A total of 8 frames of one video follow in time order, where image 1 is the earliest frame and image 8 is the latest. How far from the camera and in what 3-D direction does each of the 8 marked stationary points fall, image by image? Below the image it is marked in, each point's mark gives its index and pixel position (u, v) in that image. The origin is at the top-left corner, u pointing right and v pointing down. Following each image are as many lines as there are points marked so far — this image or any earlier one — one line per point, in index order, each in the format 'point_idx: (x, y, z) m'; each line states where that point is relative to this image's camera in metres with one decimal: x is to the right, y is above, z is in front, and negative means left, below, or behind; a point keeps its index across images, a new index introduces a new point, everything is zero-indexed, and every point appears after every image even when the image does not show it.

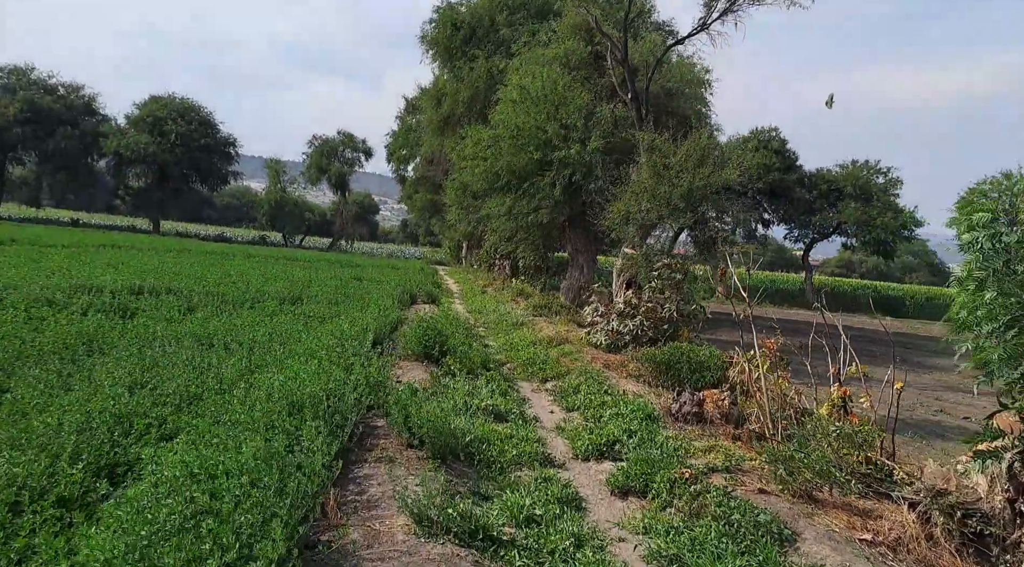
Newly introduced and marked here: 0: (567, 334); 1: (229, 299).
0: (+1.2, -1.1, +18.7) m
1: (-5.6, -0.5, +17.7) m
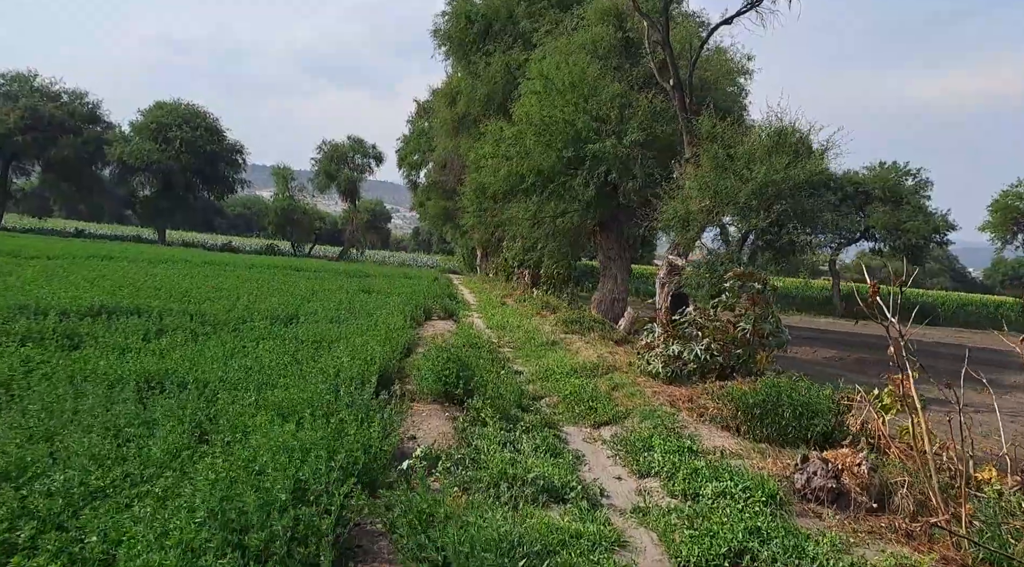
0: (+1.8, -1.3, +15.7) m
1: (-5.0, -0.8, +14.8) m
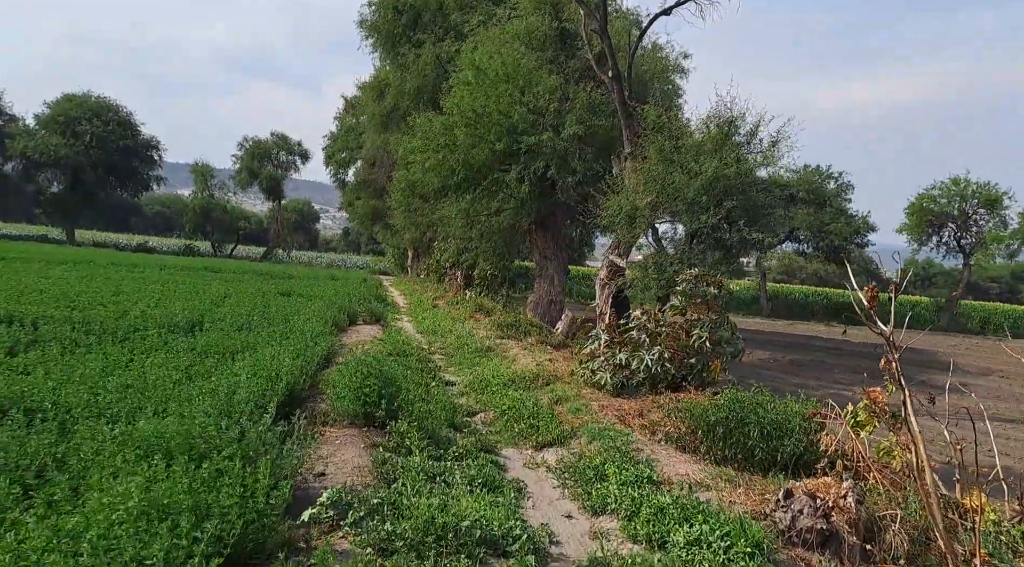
0: (+0.7, -1.4, +14.5) m
1: (-6.1, -0.8, +13.0) m
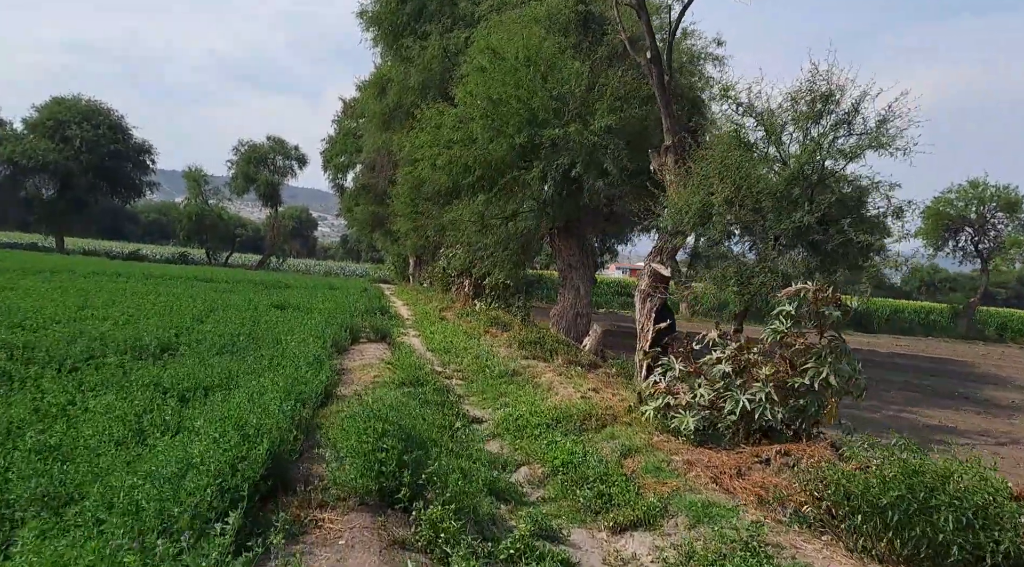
0: (+1.2, -1.6, +11.9) m
1: (-5.5, -1.0, +10.4) m
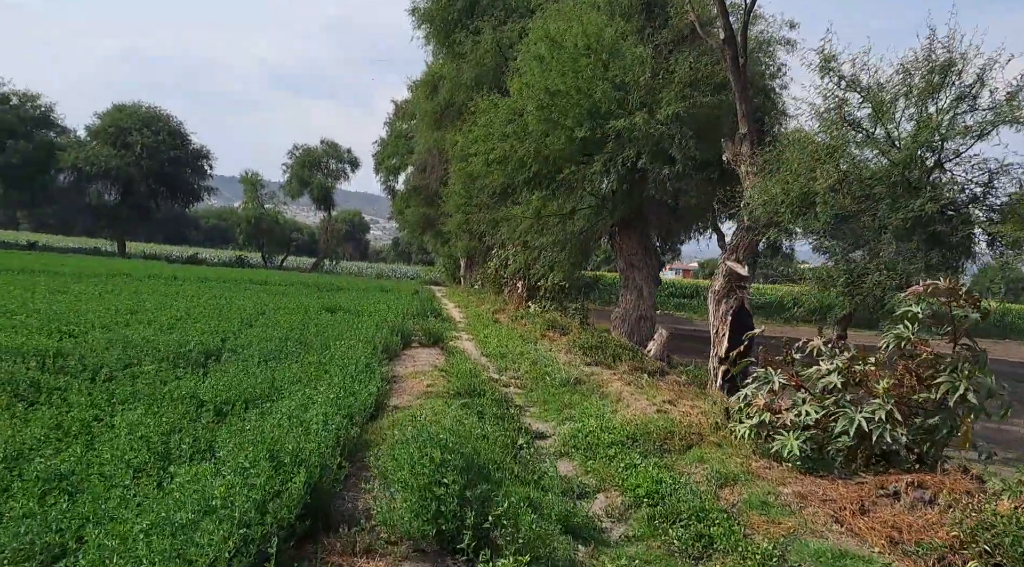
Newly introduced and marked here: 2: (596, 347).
0: (+2.0, -1.6, +10.6) m
1: (-4.8, -1.0, +9.5) m
2: (+1.7, -1.2, +17.6) m
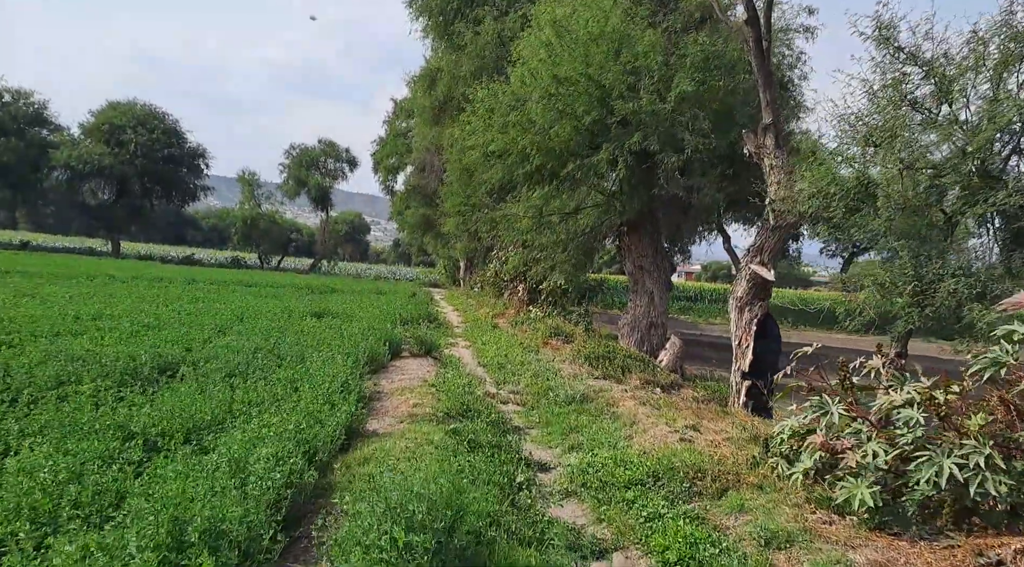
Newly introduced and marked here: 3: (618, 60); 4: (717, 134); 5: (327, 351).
0: (+2.0, -1.6, +9.0) m
1: (-4.8, -1.1, +7.9) m
2: (+1.7, -1.3, +16.1) m
3: (+2.0, +4.0, +16.2) m
4: (+3.8, +2.7, +16.2) m
5: (-2.8, -1.0, +13.3) m
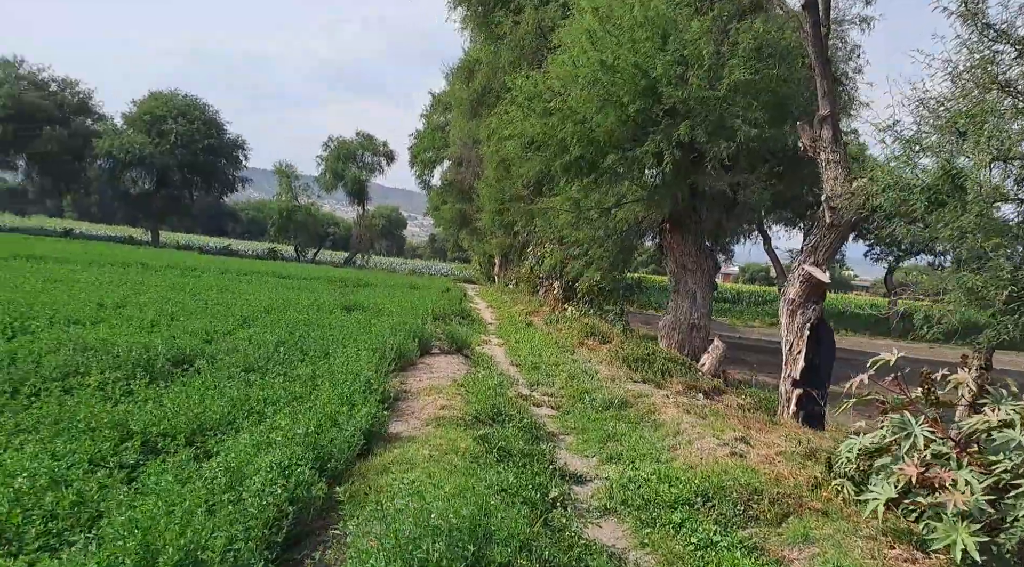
0: (+2.3, -1.6, +8.2) m
1: (-4.5, -0.9, +7.4) m
2: (+2.3, -1.3, +15.2) m
3: (+2.7, +4.0, +15.3) m
4: (+4.5, +2.7, +15.3) m
5: (-2.3, -0.9, +12.6) m
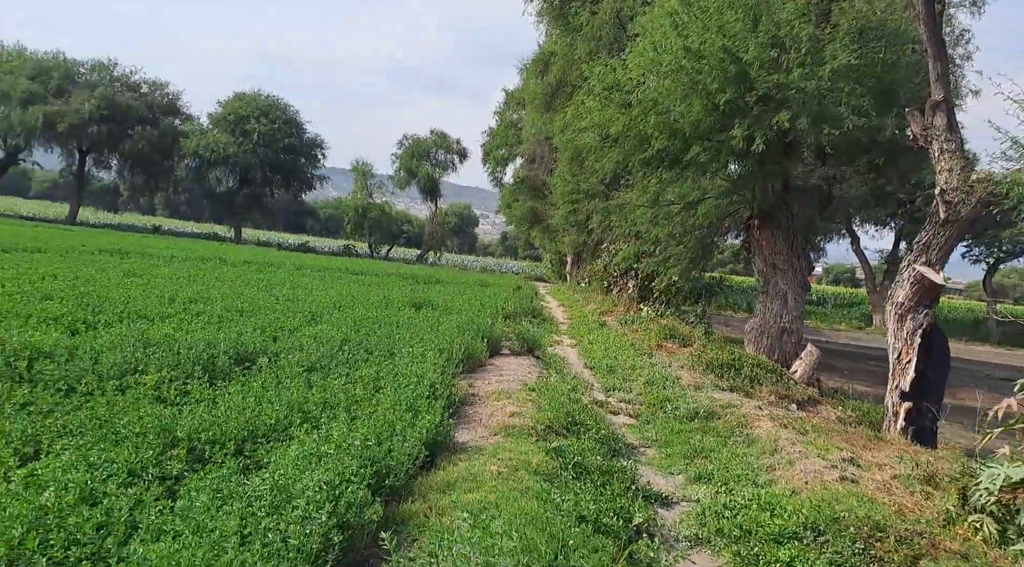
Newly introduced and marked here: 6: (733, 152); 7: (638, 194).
0: (+3.0, -1.6, +7.2) m
1: (-3.9, -0.9, +6.9) m
2: (+3.5, -1.3, +14.2) m
3: (+3.9, +4.0, +14.2) m
4: (+5.7, +2.7, +14.1) m
5: (-1.2, -0.8, +11.9) m
6: (+3.6, +2.1, +14.7) m
7: (+2.4, +1.7, +16.9) m
